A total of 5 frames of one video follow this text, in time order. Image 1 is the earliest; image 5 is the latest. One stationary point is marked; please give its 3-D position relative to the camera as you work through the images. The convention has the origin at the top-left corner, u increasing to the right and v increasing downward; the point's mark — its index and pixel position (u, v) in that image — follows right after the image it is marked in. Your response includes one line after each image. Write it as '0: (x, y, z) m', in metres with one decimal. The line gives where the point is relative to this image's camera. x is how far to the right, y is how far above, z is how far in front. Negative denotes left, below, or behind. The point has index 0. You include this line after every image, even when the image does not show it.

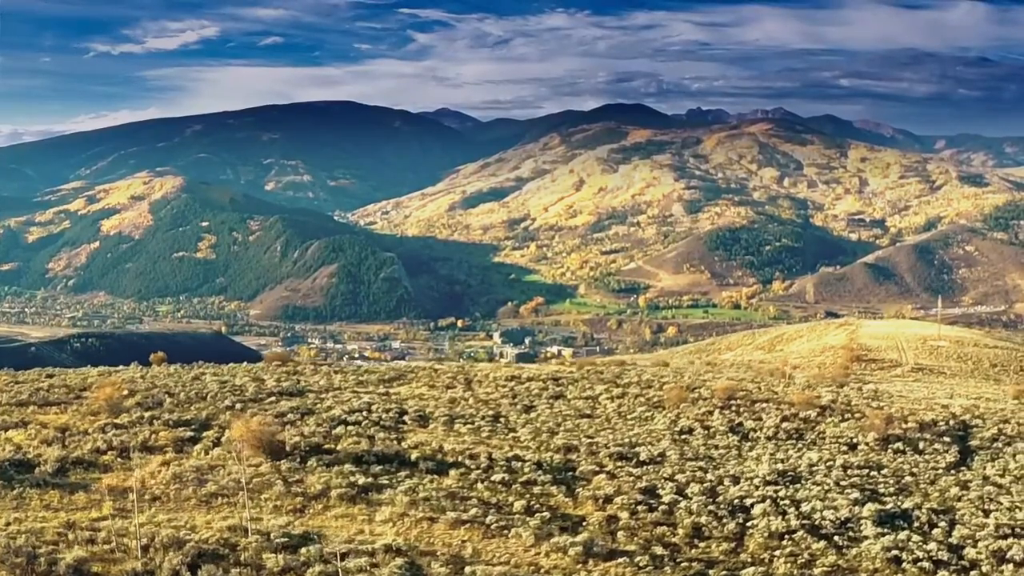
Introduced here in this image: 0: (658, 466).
0: (+2.5, -3.0, +16.2) m
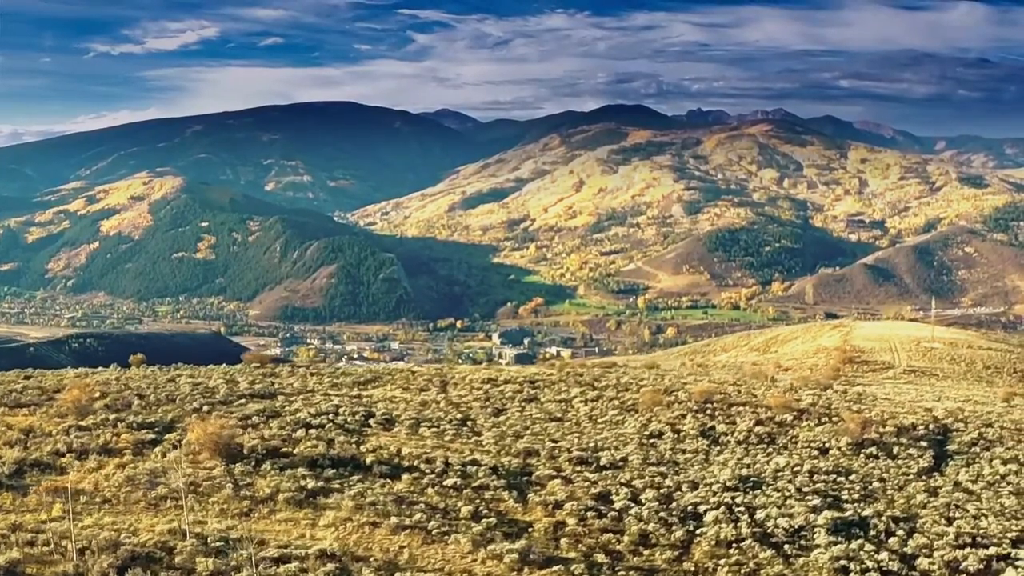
0: (+1.8, -3.1, +16.0) m
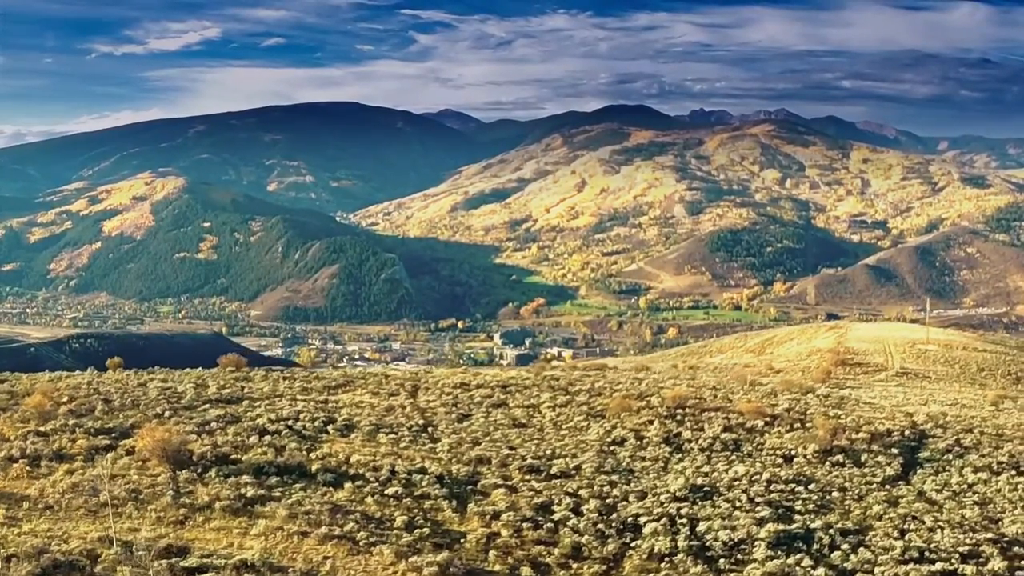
0: (+0.9, -3.2, +15.7) m
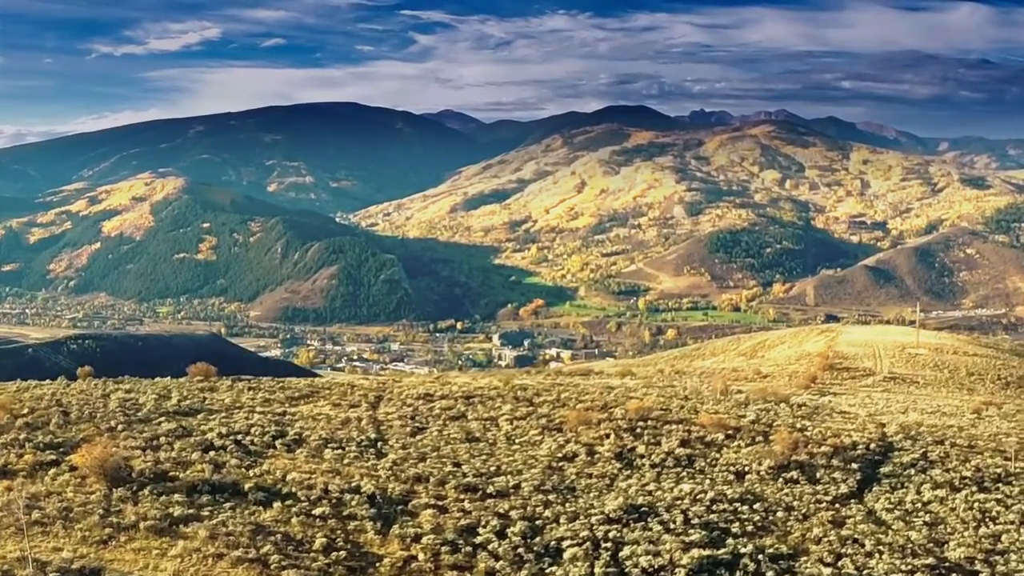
0: (-0.2, -3.5, +15.6) m
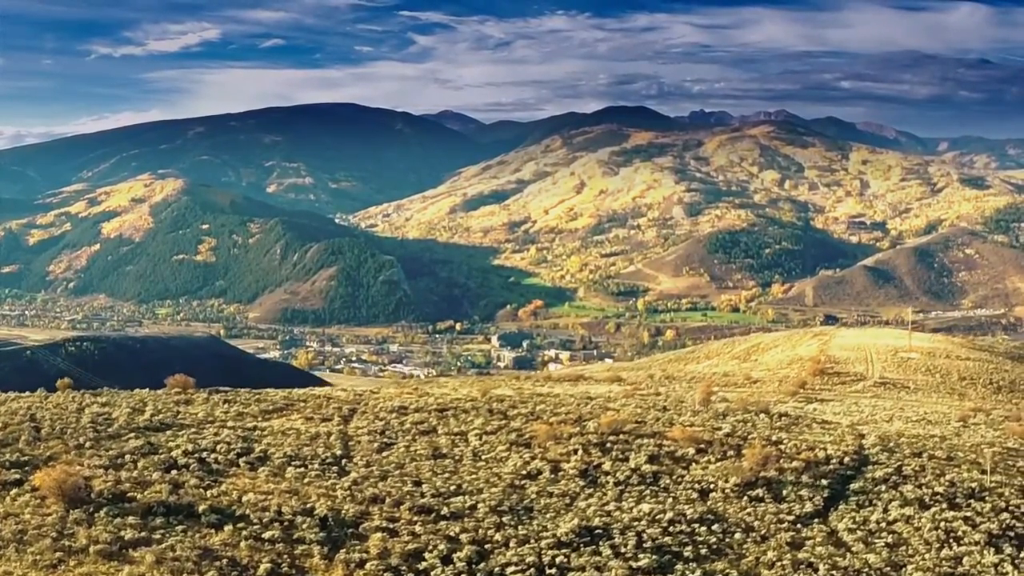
0: (-0.9, -3.9, +15.5) m
